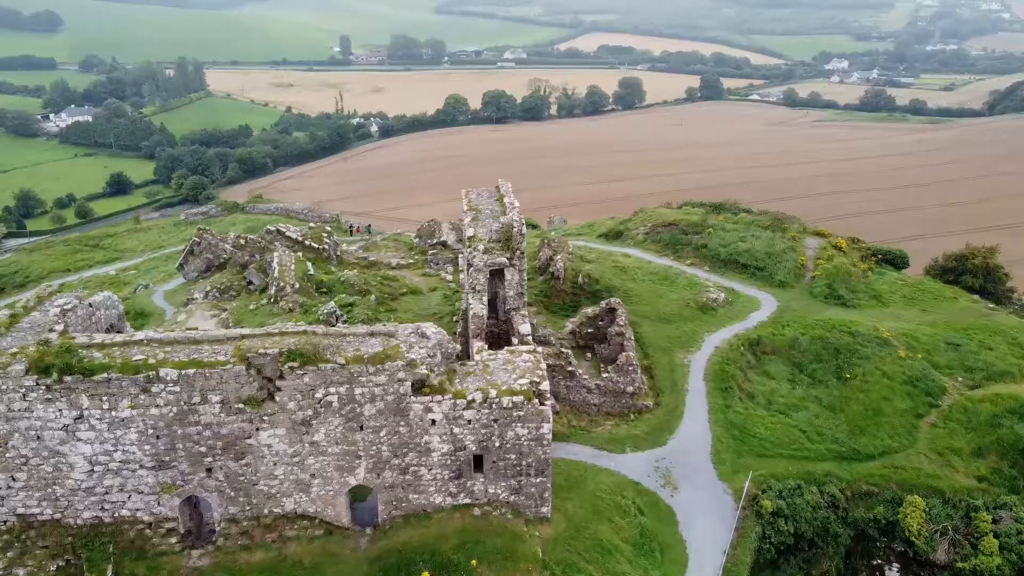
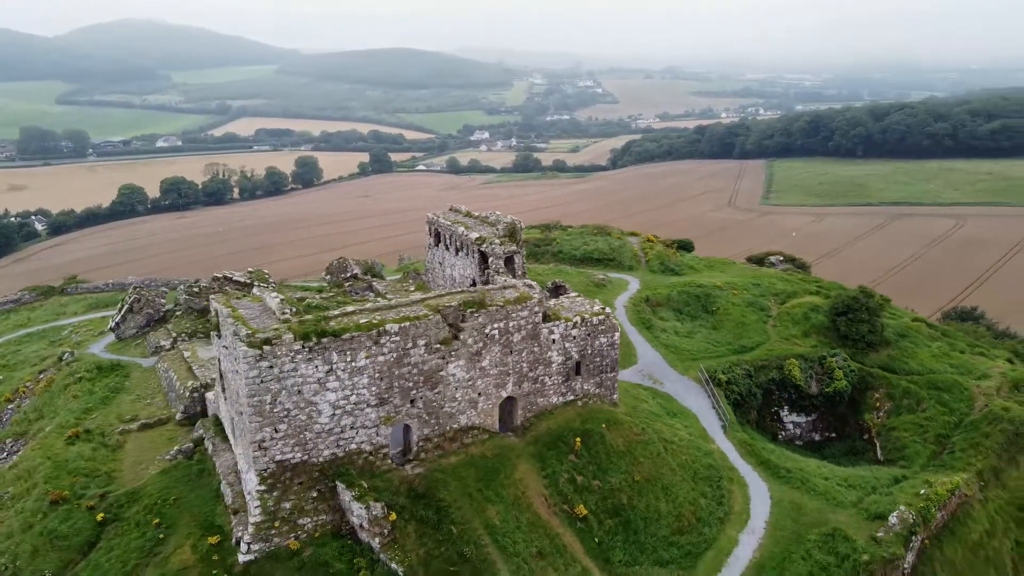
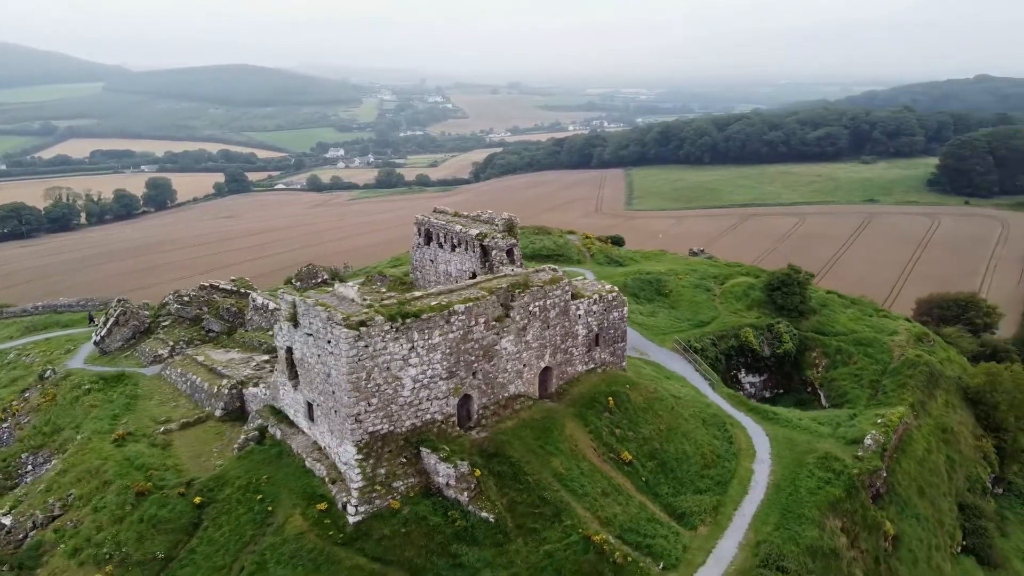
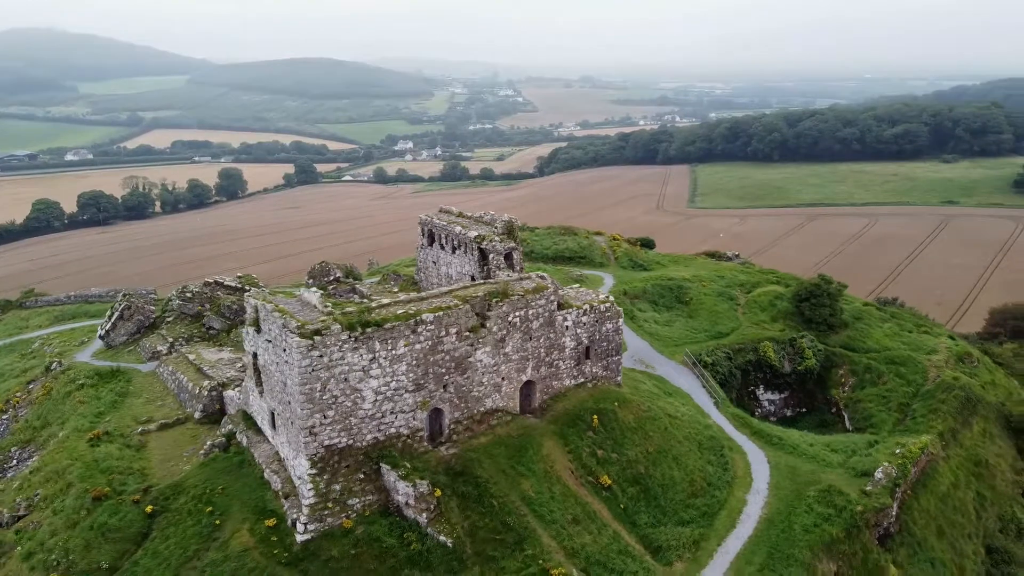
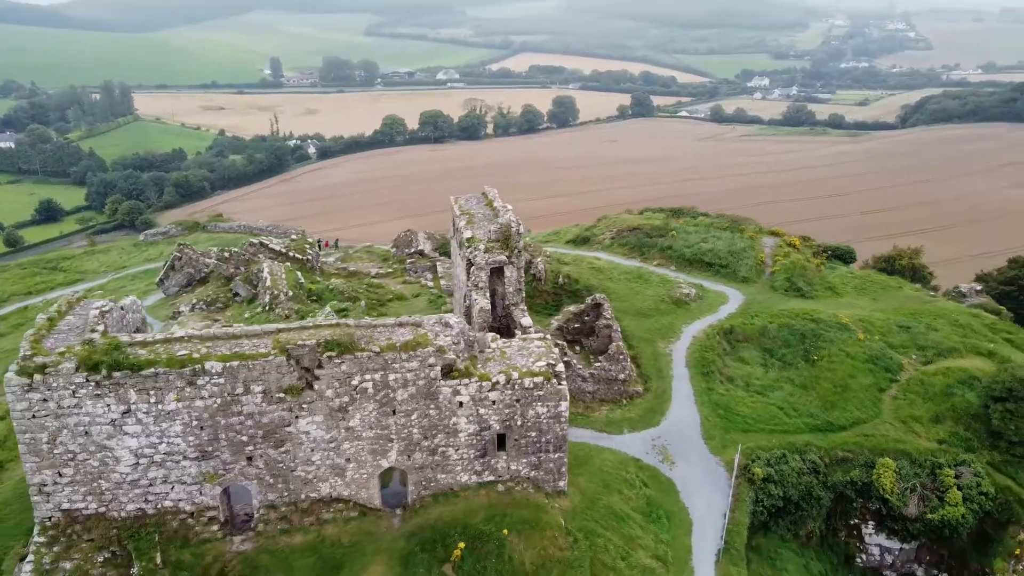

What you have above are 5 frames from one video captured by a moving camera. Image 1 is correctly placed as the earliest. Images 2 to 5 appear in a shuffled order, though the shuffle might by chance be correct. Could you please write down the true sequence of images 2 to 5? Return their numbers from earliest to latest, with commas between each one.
5, 2, 4, 3
